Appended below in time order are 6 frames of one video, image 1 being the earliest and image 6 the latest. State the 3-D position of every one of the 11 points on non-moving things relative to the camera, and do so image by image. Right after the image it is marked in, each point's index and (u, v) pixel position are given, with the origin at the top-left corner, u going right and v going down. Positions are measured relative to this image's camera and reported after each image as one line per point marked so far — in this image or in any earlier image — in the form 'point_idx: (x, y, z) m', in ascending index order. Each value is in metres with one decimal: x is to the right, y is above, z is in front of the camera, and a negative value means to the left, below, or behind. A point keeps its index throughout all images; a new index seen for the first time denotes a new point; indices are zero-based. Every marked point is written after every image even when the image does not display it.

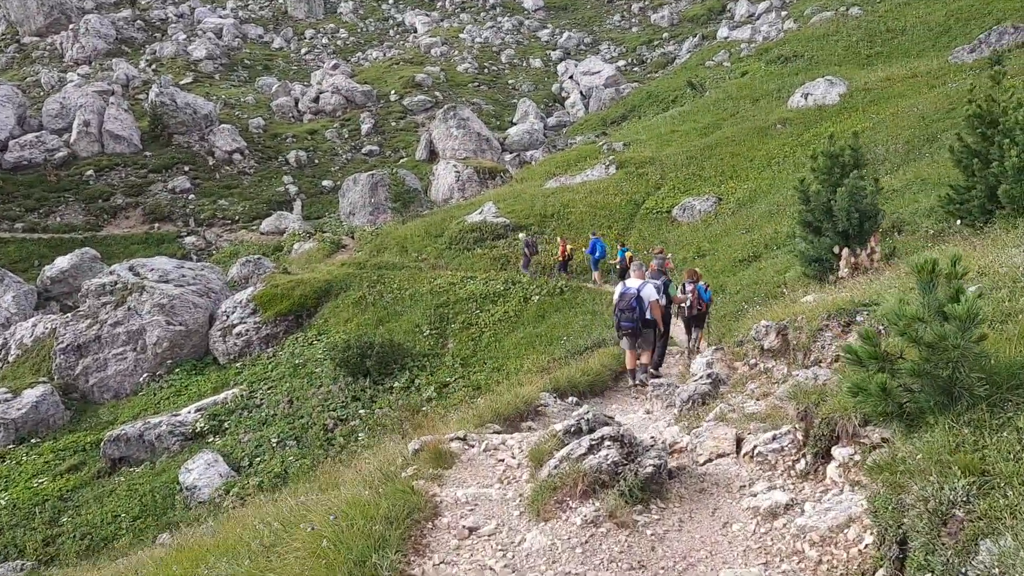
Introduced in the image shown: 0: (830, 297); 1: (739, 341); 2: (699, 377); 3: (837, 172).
0: (+3.9, -0.1, +10.4) m
1: (+3.0, -0.7, +11.2) m
2: (+2.0, -1.0, +9.2) m
3: (+5.4, +1.9, +14.0) m
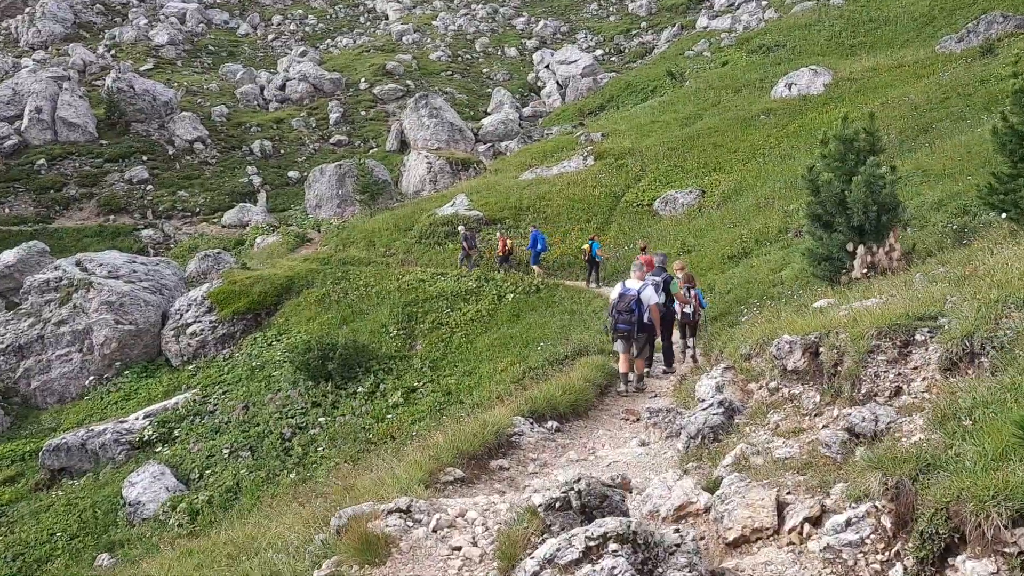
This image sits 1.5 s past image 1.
0: (+3.6, -0.2, +8.8) m
1: (+2.7, -0.8, +9.6) m
2: (+1.7, -1.0, +7.6) m
3: (+5.0, +1.9, +12.4) m
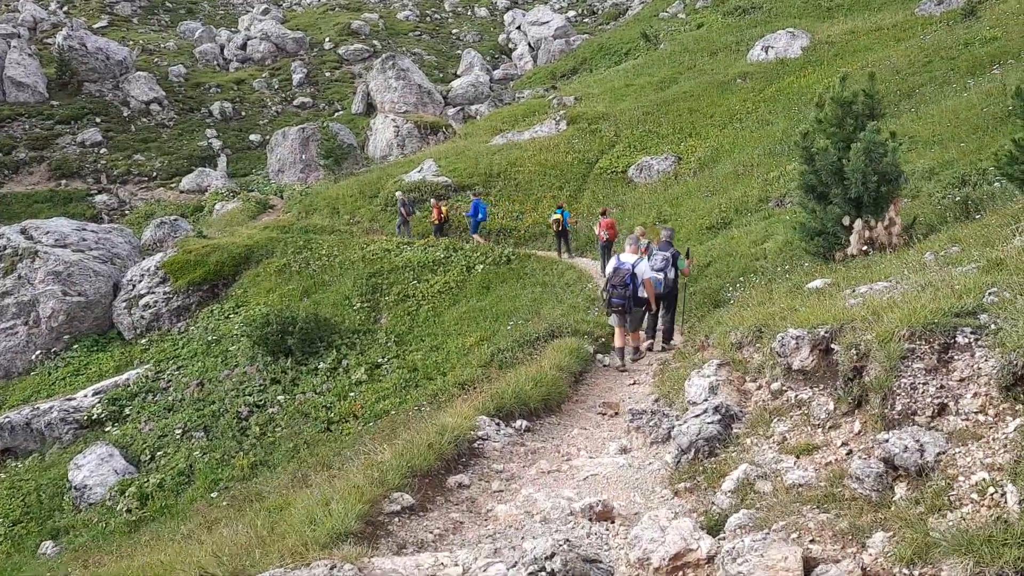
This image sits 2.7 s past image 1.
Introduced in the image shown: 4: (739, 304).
0: (+3.2, 0.0, +7.7) m
1: (+2.3, -0.6, +8.6) m
2: (+1.5, -0.9, +6.5) m
3: (+4.5, +2.2, +11.4) m
4: (+3.0, -0.2, +11.1) m
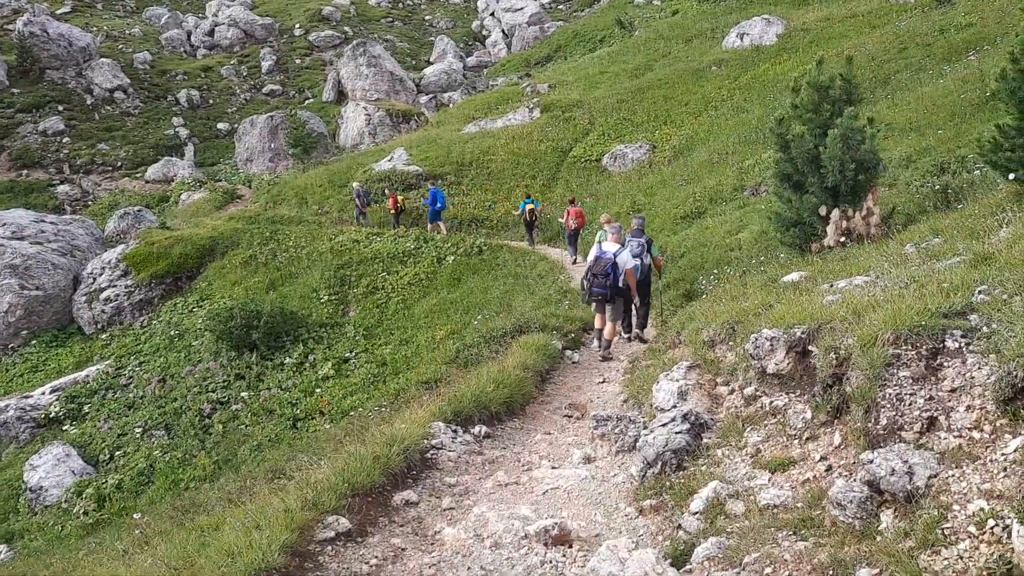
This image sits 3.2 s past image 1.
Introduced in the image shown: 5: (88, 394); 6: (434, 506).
0: (+2.8, 0.0, +7.3) m
1: (+1.9, -0.5, +8.1) m
2: (+1.1, -0.9, +6.1) m
3: (+4.1, +2.3, +10.9) m
4: (+2.6, -0.1, +10.7) m
5: (-9.5, -2.4, +18.9) m
6: (-0.5, -1.5, +5.8) m
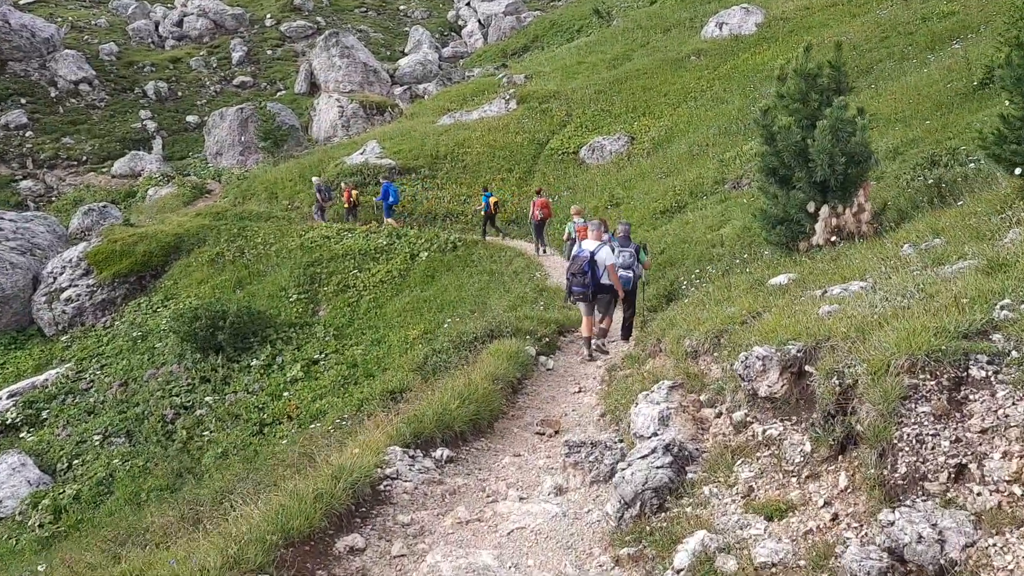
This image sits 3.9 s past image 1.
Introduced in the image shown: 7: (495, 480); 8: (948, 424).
0: (+2.5, 0.0, +6.6) m
1: (+1.6, -0.6, +7.4) m
2: (+0.9, -1.0, +5.4) m
3: (+3.7, +2.3, +10.3) m
4: (+2.2, -0.1, +10.0) m
5: (-10.1, -2.4, +18.0) m
6: (-0.8, -1.6, +5.1) m
7: (-0.1, -1.5, +6.6) m
8: (+1.9, -0.6, +3.7) m
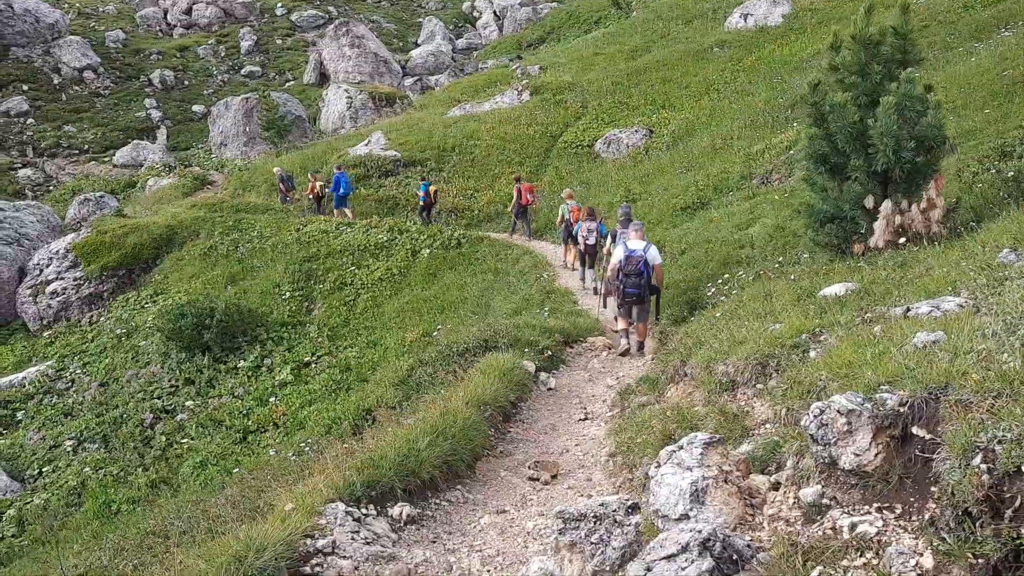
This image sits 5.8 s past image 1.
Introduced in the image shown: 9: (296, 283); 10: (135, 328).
0: (+2.4, -0.1, +5.0) m
1: (+1.5, -0.7, +5.8) m
2: (+0.7, -1.1, +3.7) m
3: (+3.7, +2.2, +8.6) m
4: (+2.2, -0.2, +8.3) m
5: (-10.0, -2.3, +16.5) m
6: (-0.9, -1.6, +3.5) m
7: (-0.3, -1.6, +5.0) m
8: (+1.7, -0.7, +2.1) m
9: (-5.2, +0.1, +19.6) m
10: (-8.9, -1.0, +19.1) m
